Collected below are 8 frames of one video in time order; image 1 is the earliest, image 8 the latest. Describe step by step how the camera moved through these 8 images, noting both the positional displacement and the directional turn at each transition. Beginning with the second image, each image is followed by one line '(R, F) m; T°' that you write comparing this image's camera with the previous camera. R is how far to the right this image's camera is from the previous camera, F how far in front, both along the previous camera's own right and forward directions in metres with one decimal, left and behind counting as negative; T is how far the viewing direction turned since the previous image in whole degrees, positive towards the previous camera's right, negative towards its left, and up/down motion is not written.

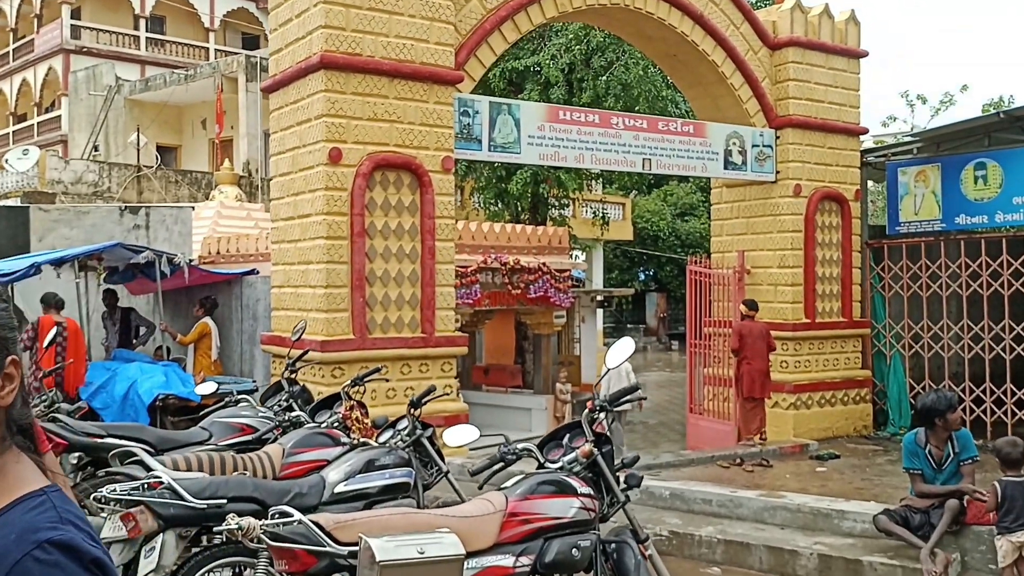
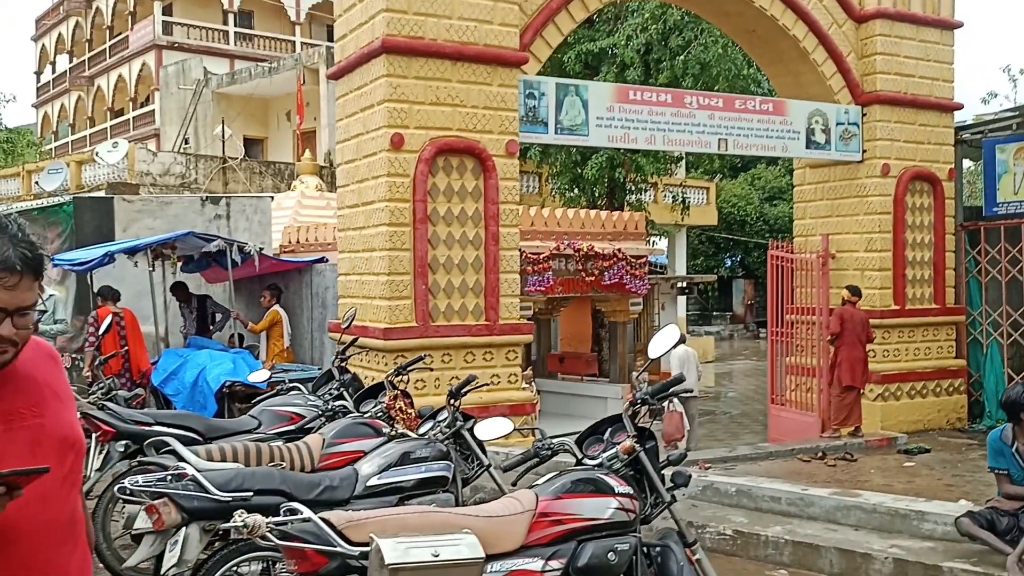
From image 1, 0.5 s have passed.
(+0.2, +0.2) m; -5°
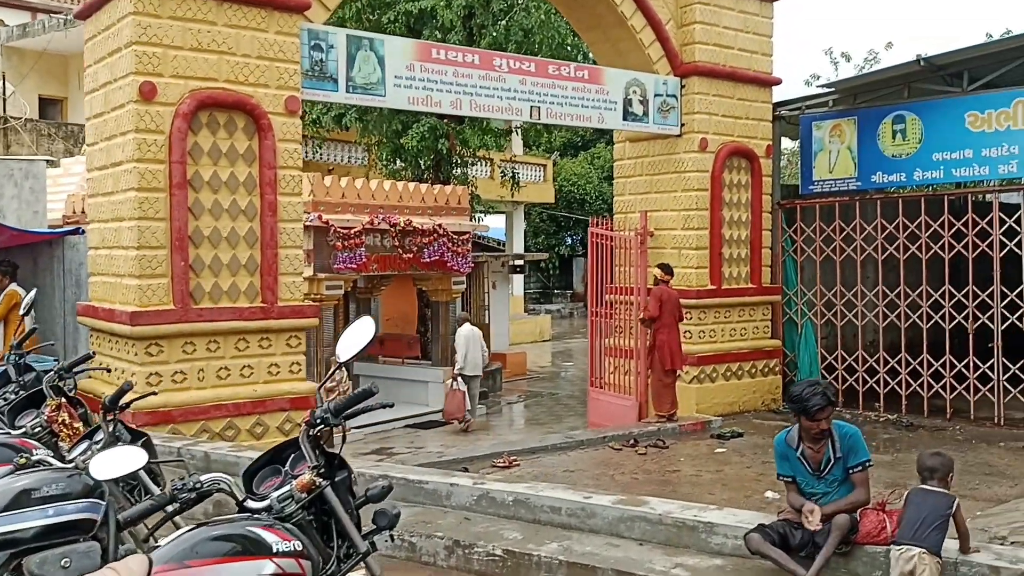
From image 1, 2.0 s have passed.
(+0.5, +0.8) m; +9°
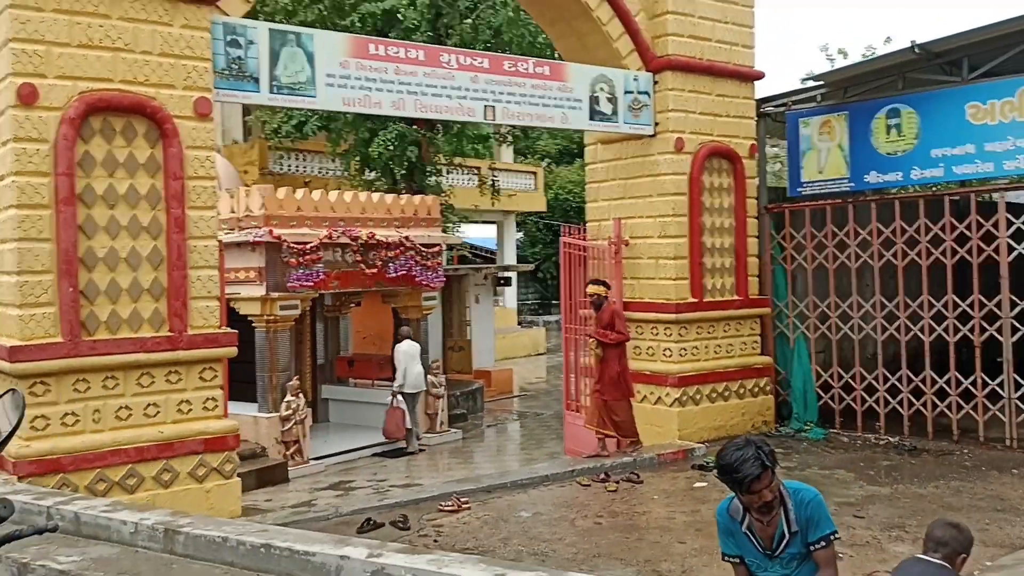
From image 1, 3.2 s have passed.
(+0.4, +0.8) m; 0°
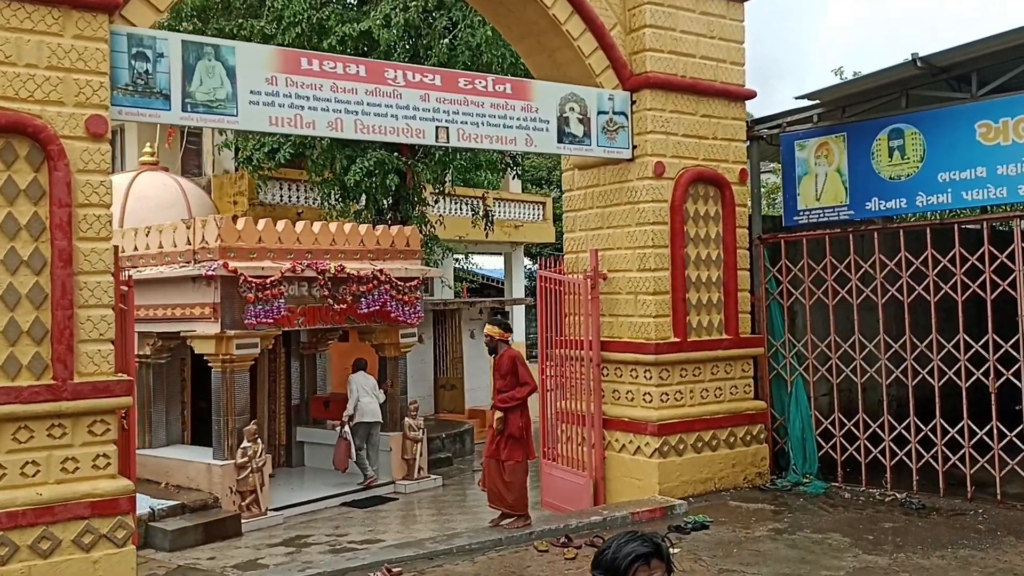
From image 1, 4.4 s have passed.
(+0.6, +0.8) m; -2°
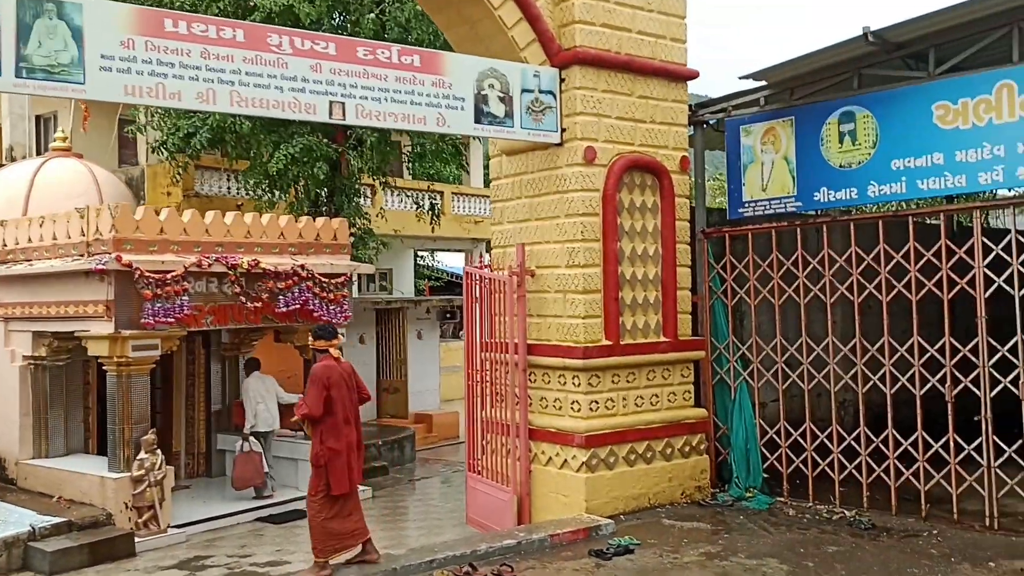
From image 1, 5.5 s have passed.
(+0.5, +0.8) m; +1°
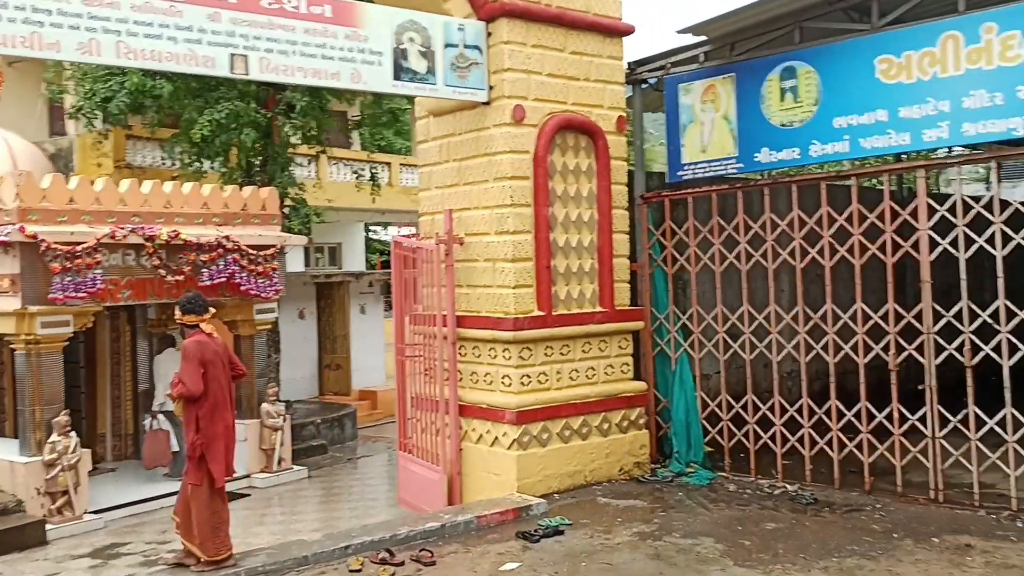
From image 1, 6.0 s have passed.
(+0.3, +0.4) m; +2°
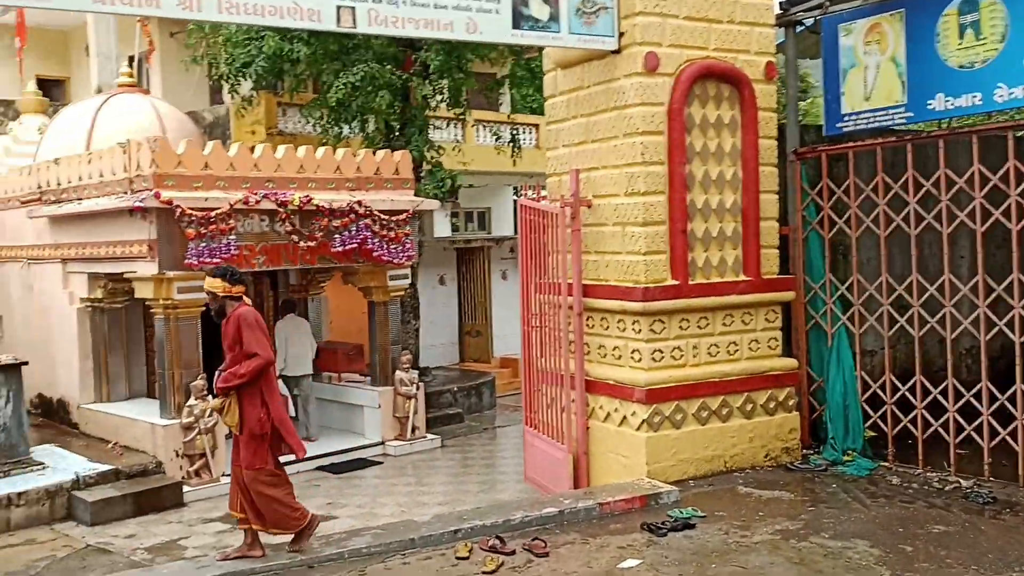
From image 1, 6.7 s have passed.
(+0.2, +0.5) m; -10°
